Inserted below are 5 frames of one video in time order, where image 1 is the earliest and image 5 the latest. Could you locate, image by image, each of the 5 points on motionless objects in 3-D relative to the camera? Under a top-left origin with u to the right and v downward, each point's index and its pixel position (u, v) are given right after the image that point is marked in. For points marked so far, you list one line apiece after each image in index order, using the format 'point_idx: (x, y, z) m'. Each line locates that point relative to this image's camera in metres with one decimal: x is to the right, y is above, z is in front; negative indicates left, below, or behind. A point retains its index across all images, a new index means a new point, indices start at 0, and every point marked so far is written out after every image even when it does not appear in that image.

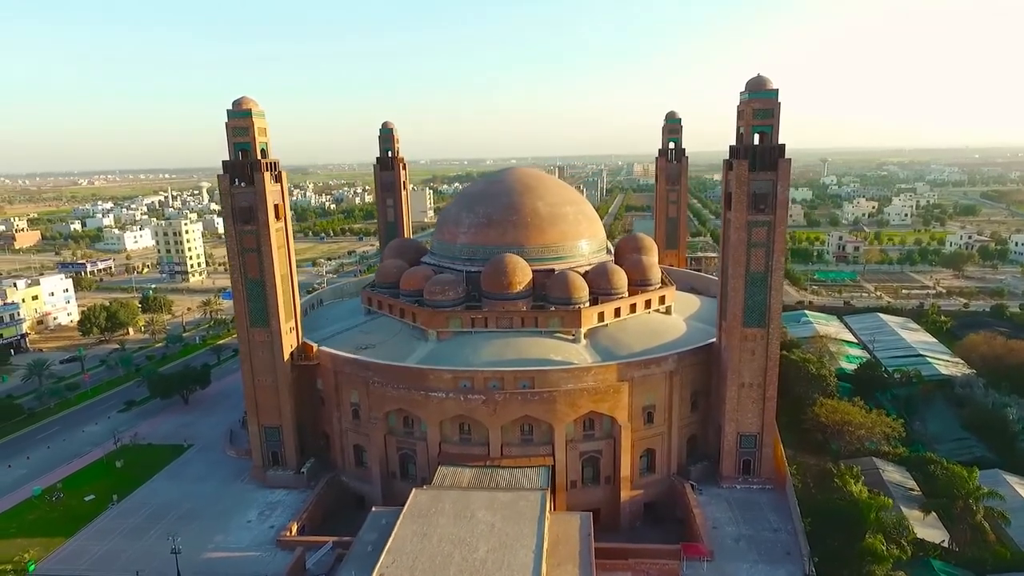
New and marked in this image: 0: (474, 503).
0: (-1.0, -5.6, +16.9) m
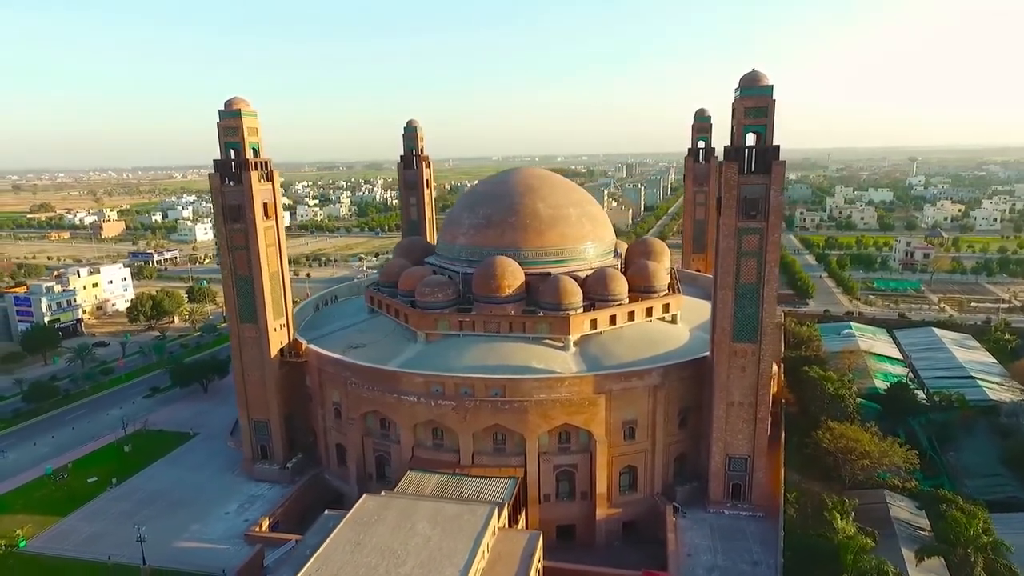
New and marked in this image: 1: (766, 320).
0: (-2.4, -5.7, +16.5) m
1: (+7.5, -0.9, +19.2) m
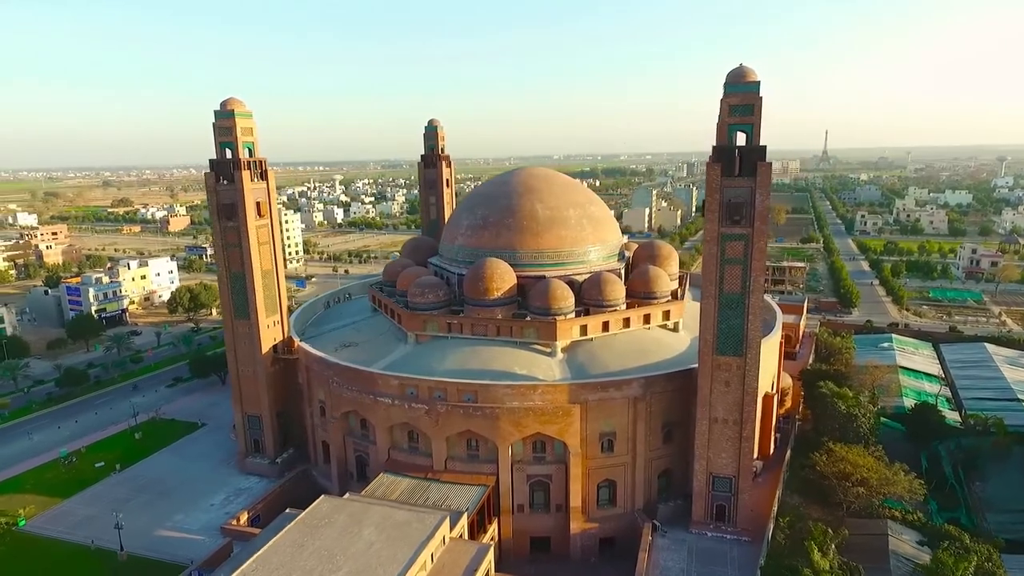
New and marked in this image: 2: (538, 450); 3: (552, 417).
0: (-3.6, -5.8, +16.3) m
1: (+6.6, -1.2, +18.0) m
2: (+0.8, -5.0, +19.8) m
3: (+1.2, -3.8, +19.2) m
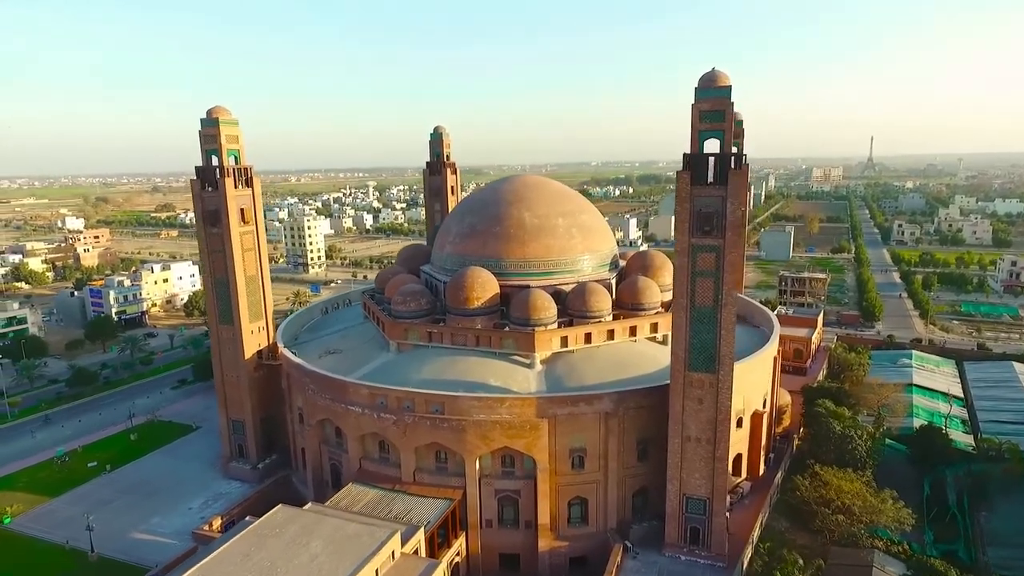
0: (-4.8, -6.0, +16.1) m
1: (+5.6, -1.6, +17.2) m
2: (-0.1, -5.3, +19.3) m
3: (+0.2, -4.1, +18.7) m
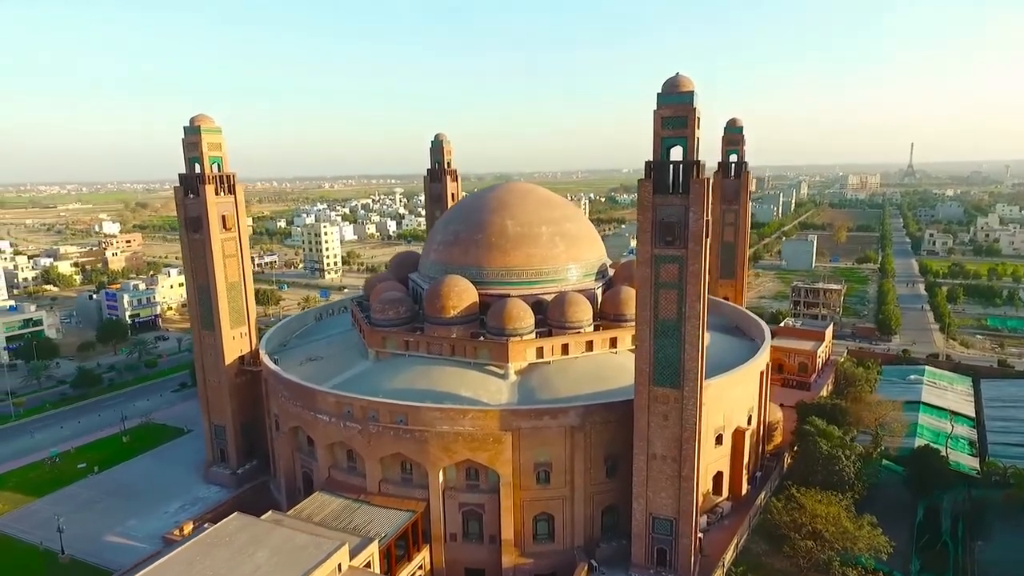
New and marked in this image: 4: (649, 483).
0: (-6.0, -6.2, +16.0) m
1: (+4.5, -1.9, +16.5) m
2: (-1.2, -5.5, +19.0) m
3: (-0.8, -4.4, +18.3) m
4: (+3.7, -5.3, +17.5) m
